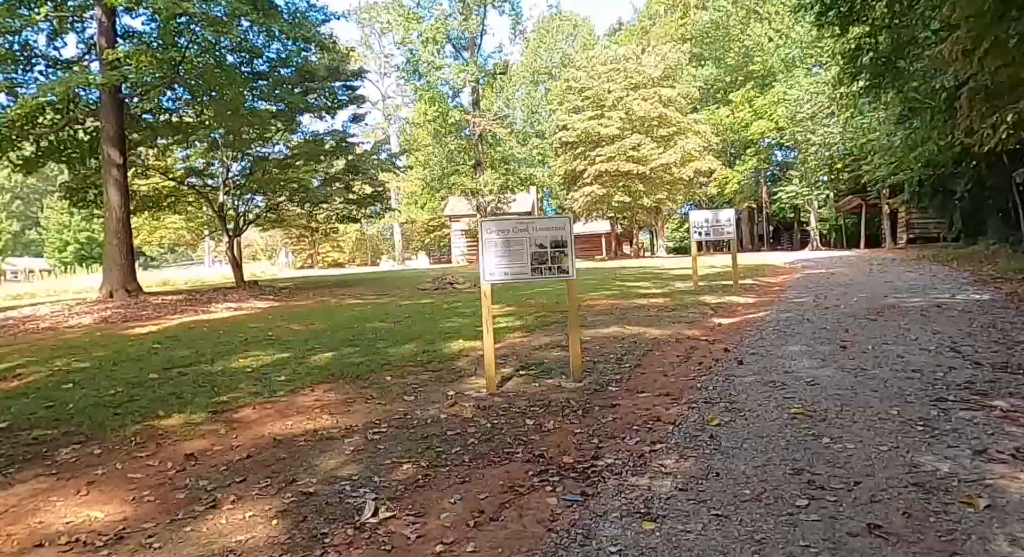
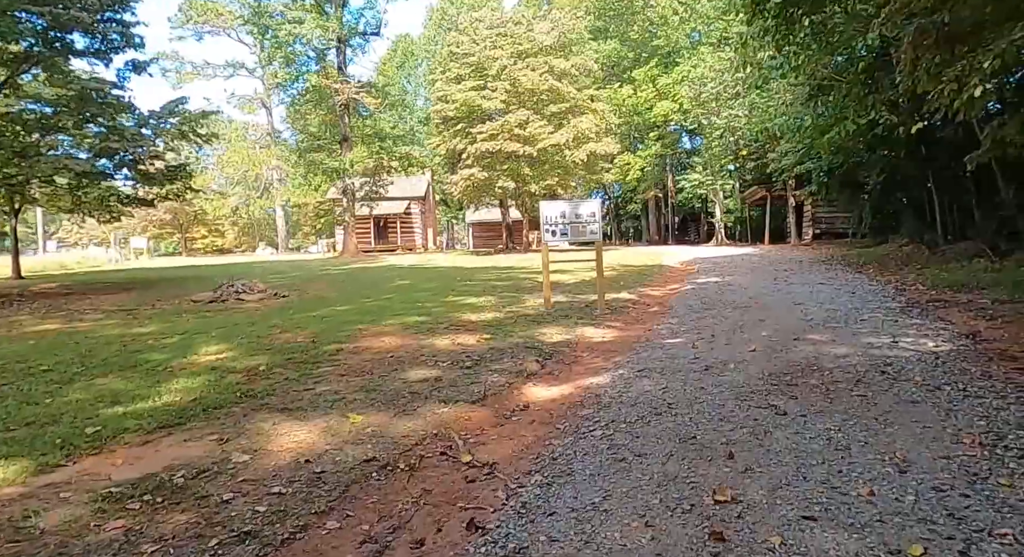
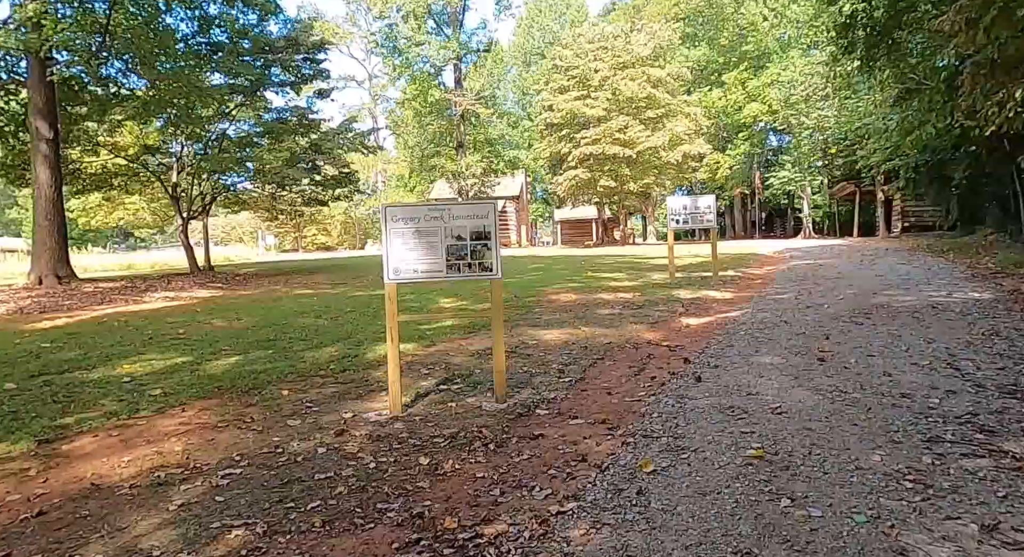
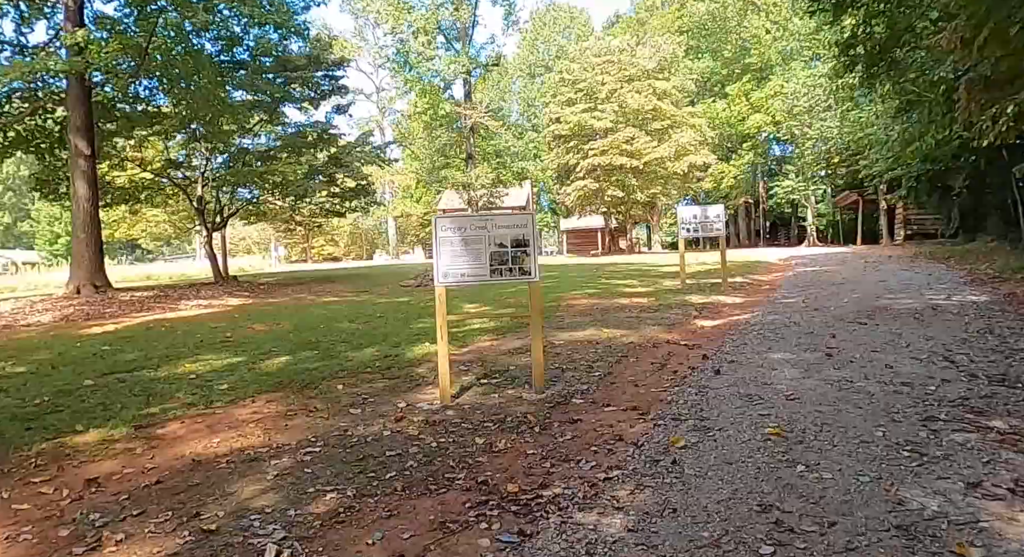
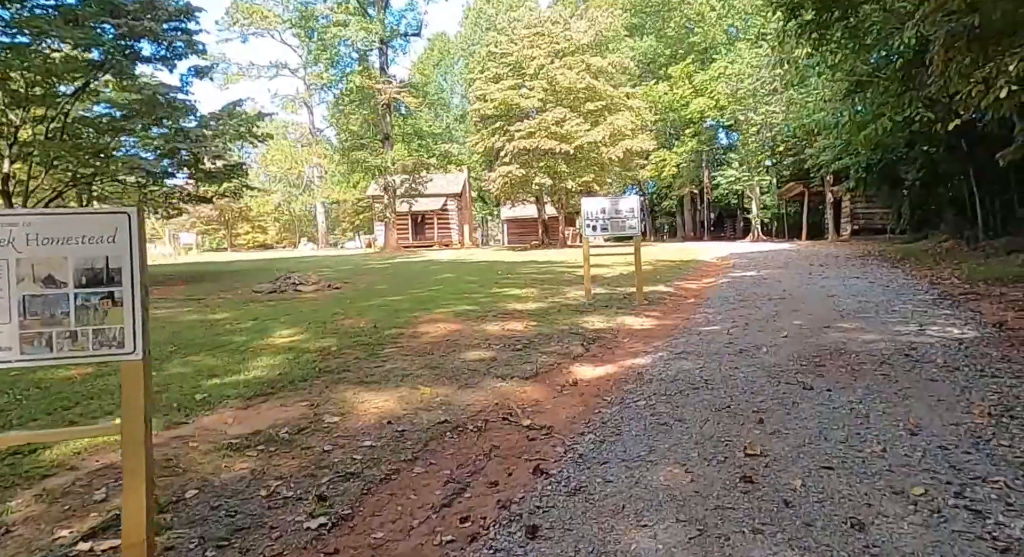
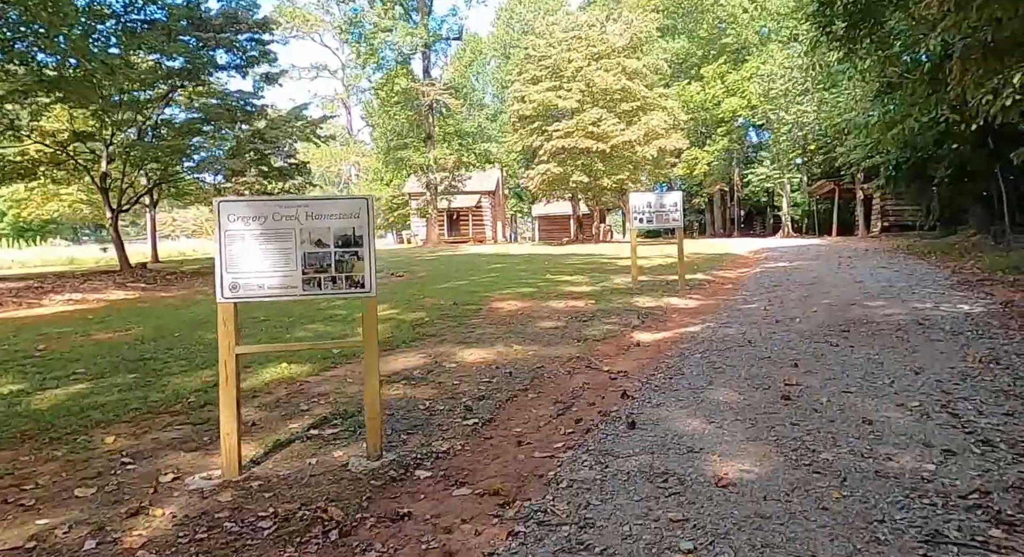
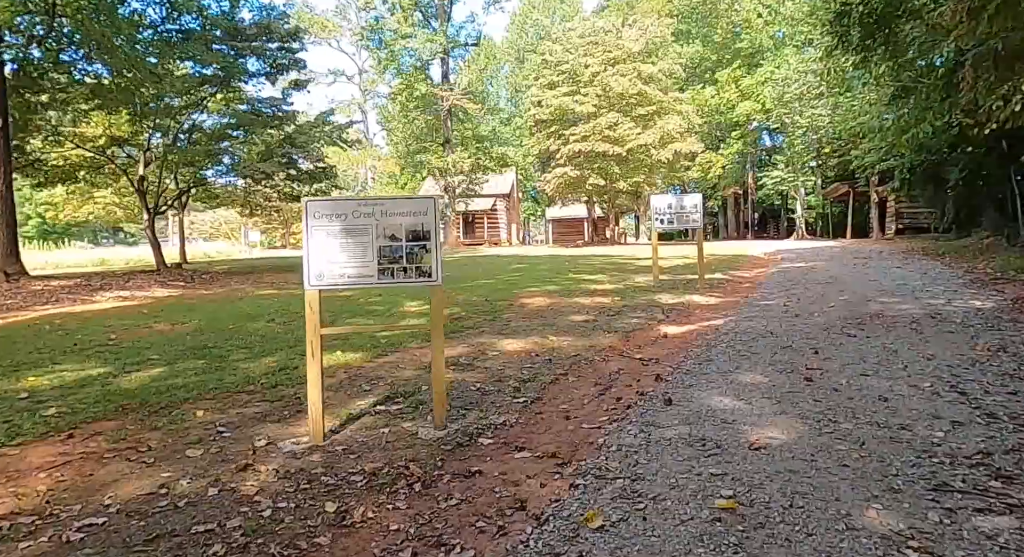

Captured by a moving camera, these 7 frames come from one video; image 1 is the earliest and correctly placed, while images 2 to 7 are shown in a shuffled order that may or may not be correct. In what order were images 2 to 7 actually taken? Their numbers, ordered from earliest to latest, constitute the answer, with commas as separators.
4, 3, 7, 6, 5, 2
